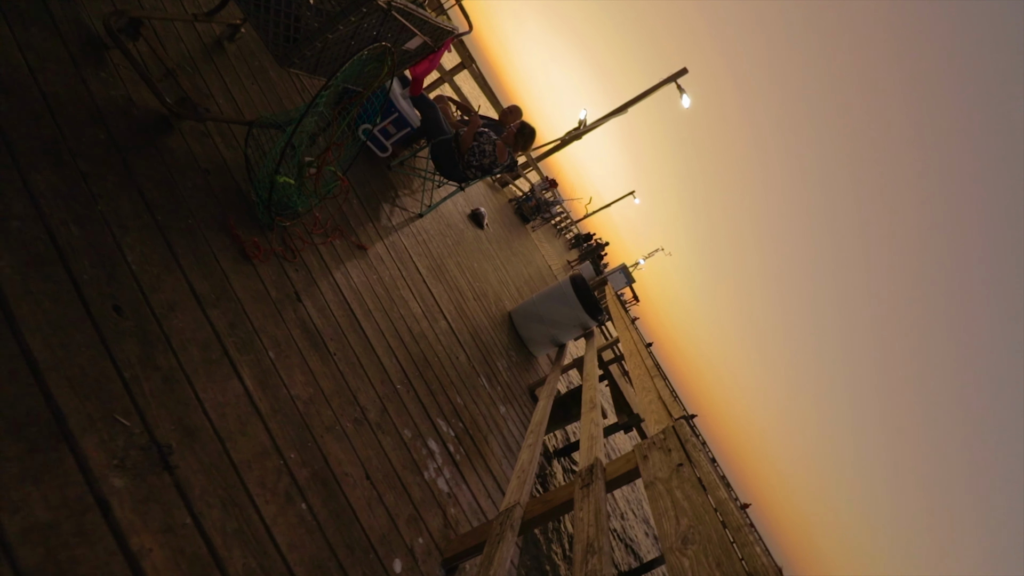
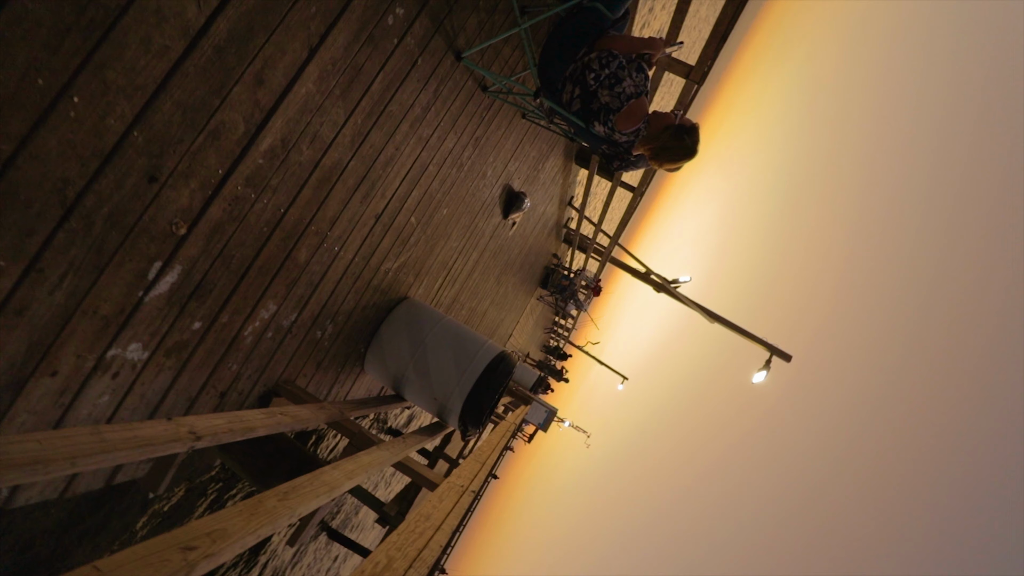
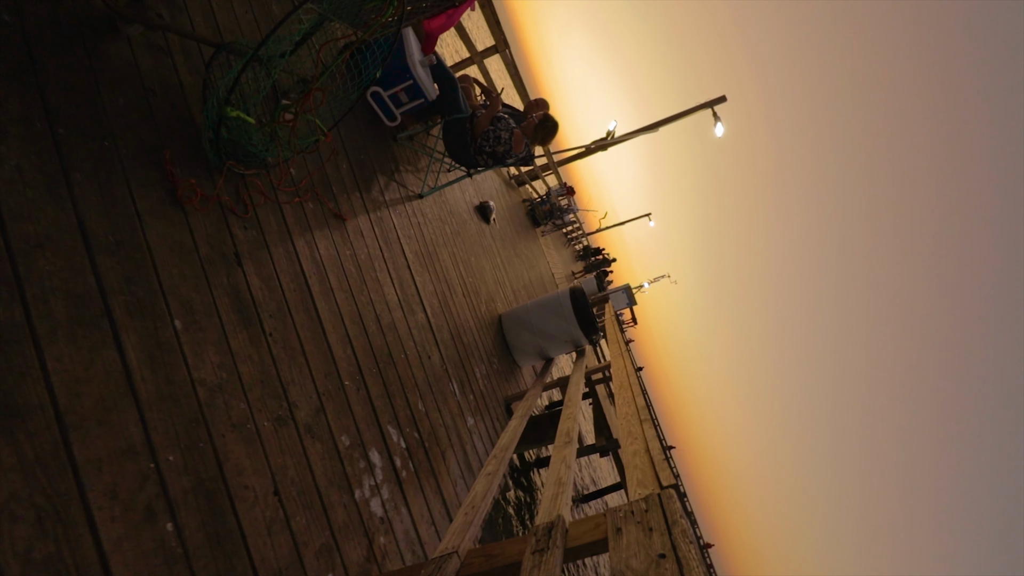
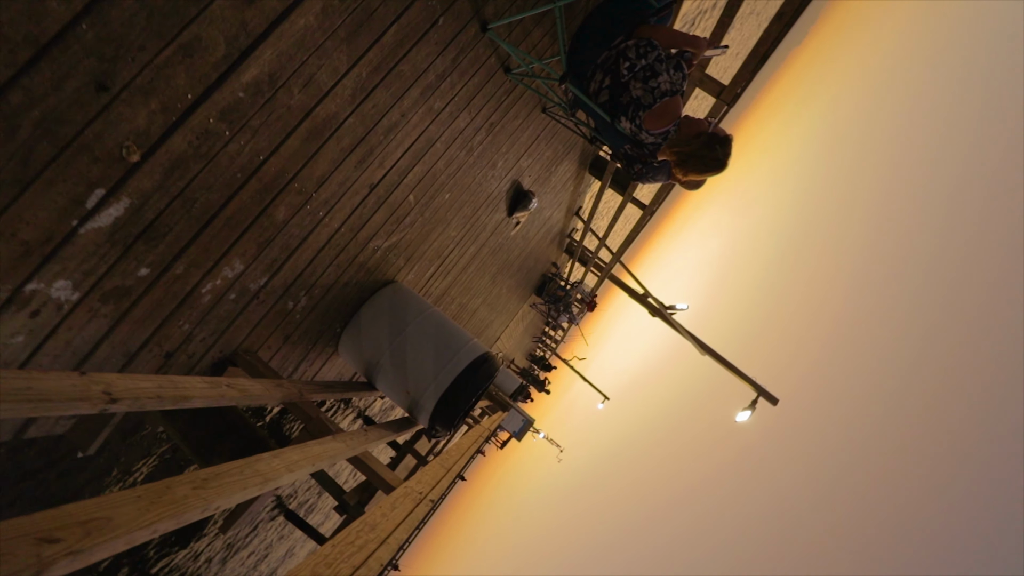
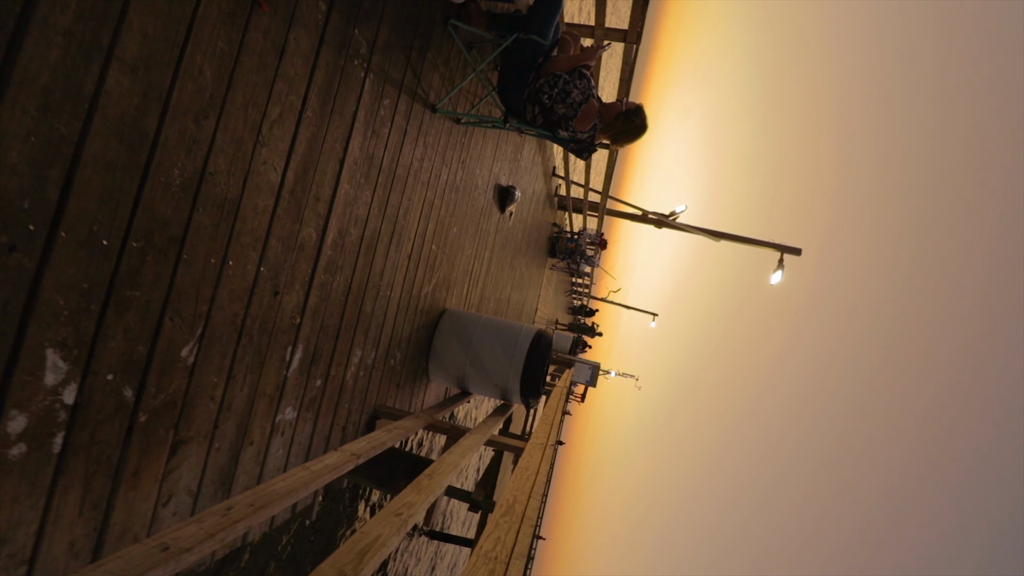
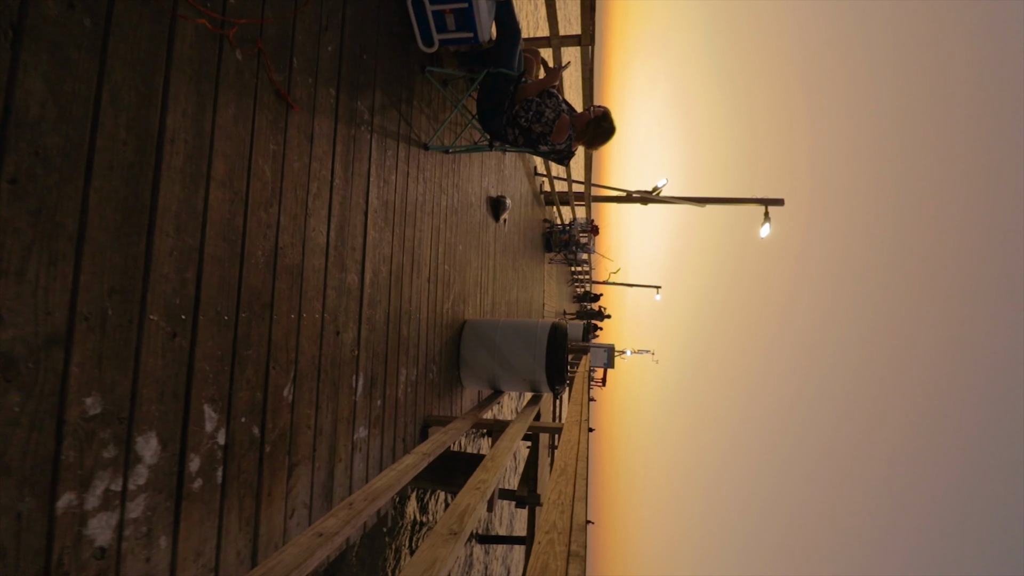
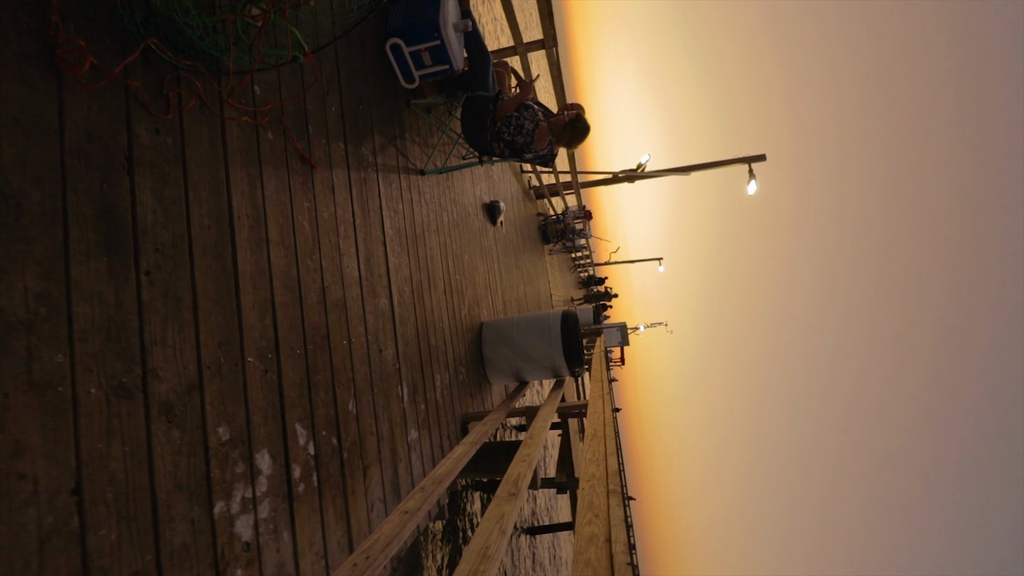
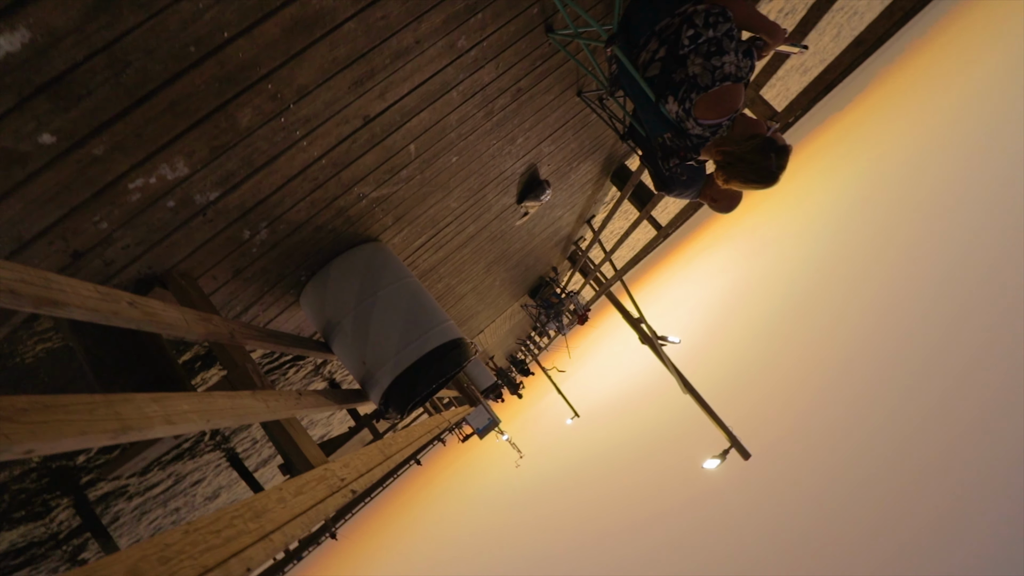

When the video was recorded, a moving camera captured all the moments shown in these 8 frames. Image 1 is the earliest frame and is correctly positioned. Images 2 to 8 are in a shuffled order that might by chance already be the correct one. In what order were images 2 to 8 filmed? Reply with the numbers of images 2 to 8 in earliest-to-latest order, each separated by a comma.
3, 7, 6, 5, 2, 4, 8
